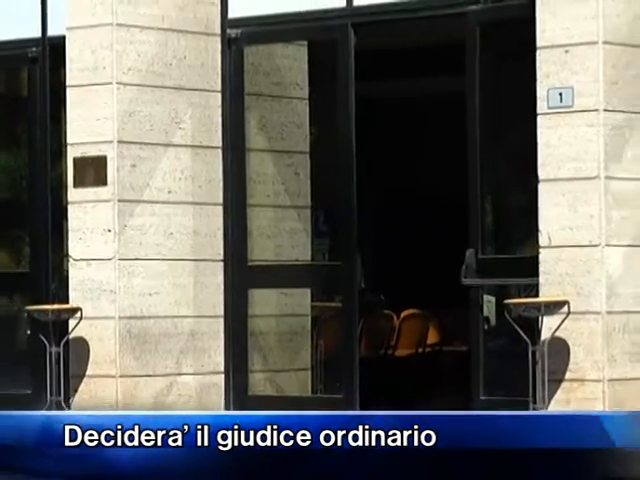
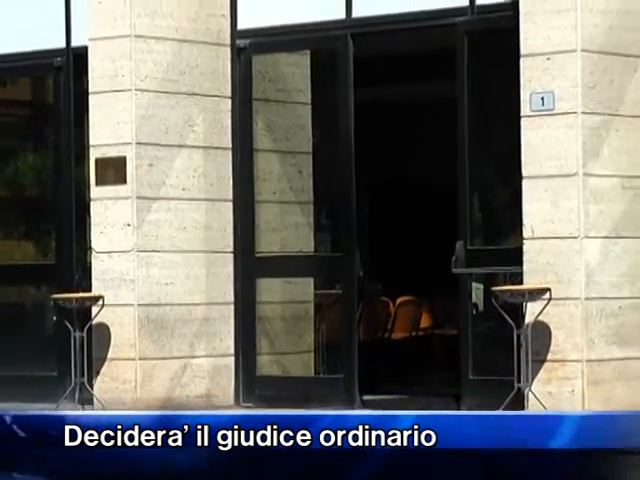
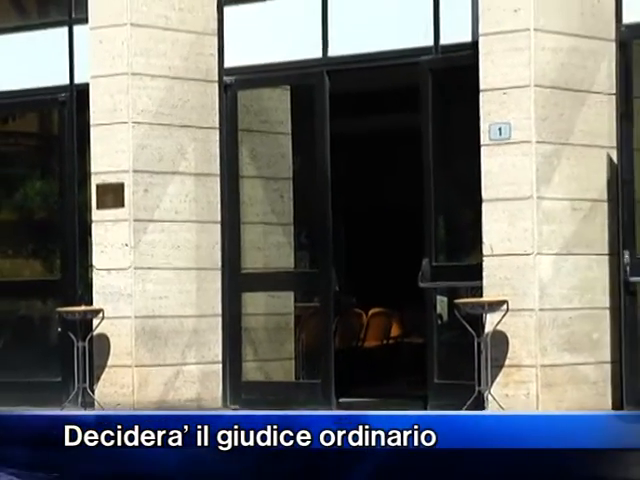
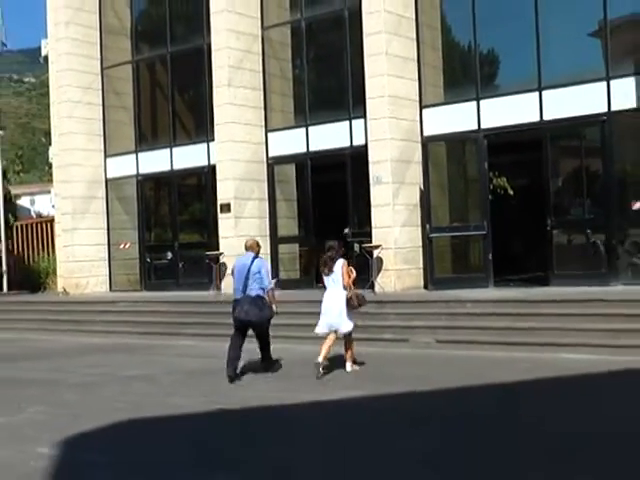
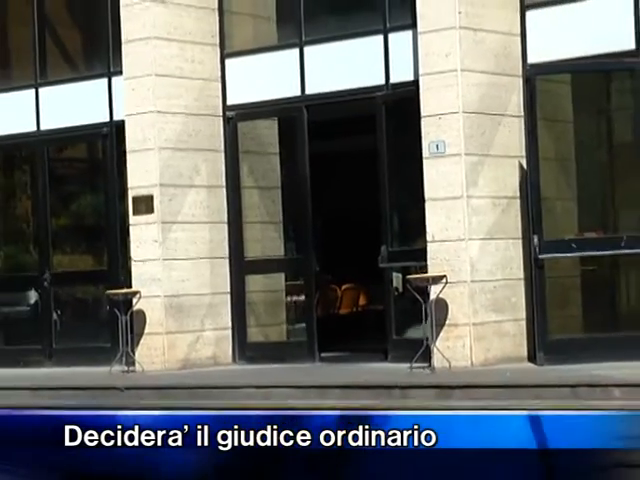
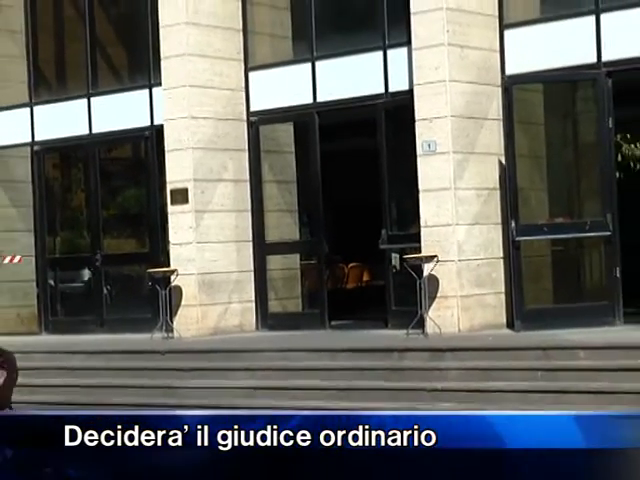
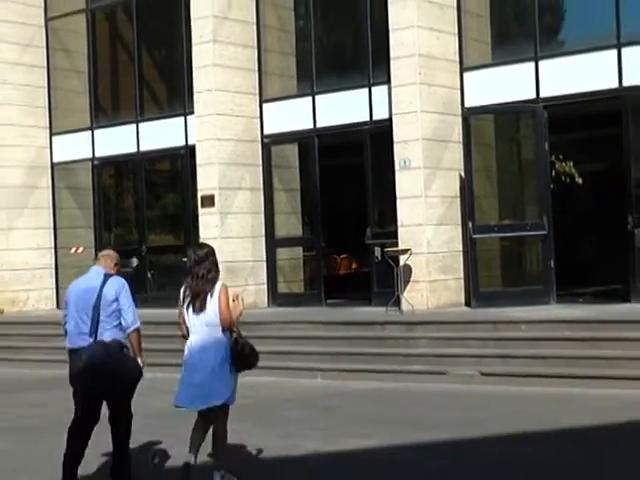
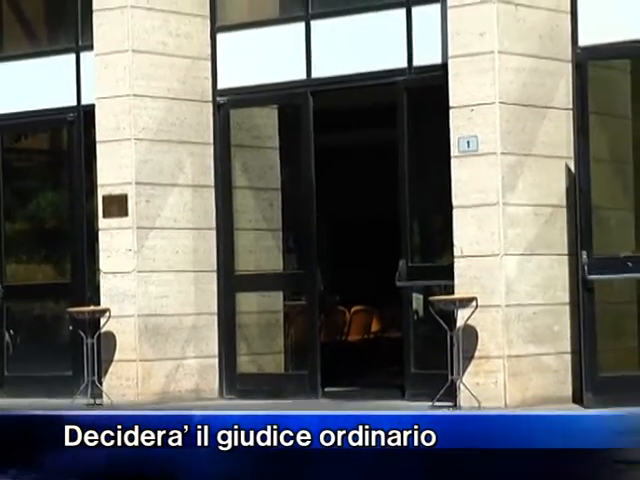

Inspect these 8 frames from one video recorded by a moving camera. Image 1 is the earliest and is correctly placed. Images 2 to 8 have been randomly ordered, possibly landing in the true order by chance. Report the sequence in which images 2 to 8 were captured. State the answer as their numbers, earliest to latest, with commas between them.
2, 3, 8, 5, 6, 7, 4
